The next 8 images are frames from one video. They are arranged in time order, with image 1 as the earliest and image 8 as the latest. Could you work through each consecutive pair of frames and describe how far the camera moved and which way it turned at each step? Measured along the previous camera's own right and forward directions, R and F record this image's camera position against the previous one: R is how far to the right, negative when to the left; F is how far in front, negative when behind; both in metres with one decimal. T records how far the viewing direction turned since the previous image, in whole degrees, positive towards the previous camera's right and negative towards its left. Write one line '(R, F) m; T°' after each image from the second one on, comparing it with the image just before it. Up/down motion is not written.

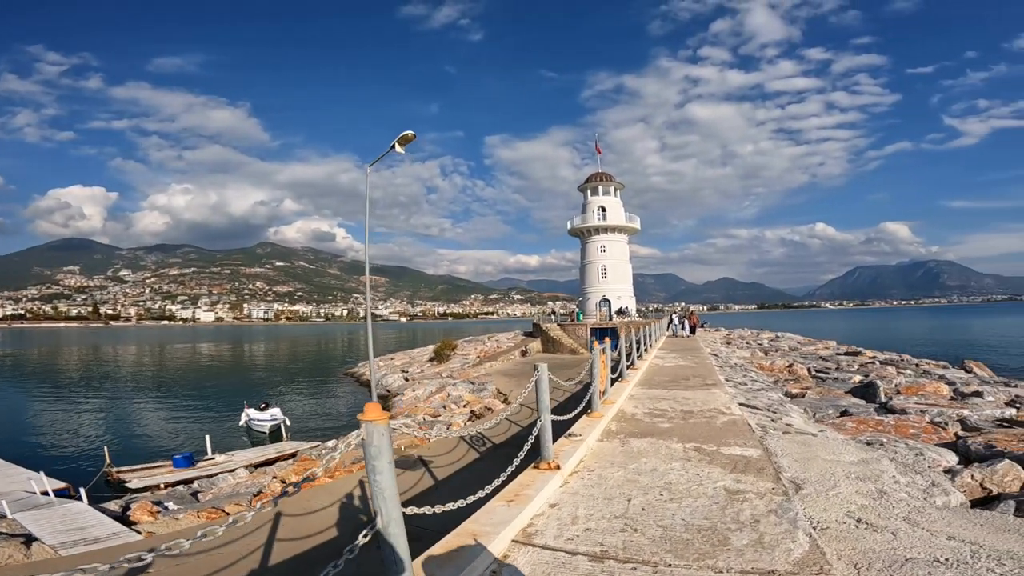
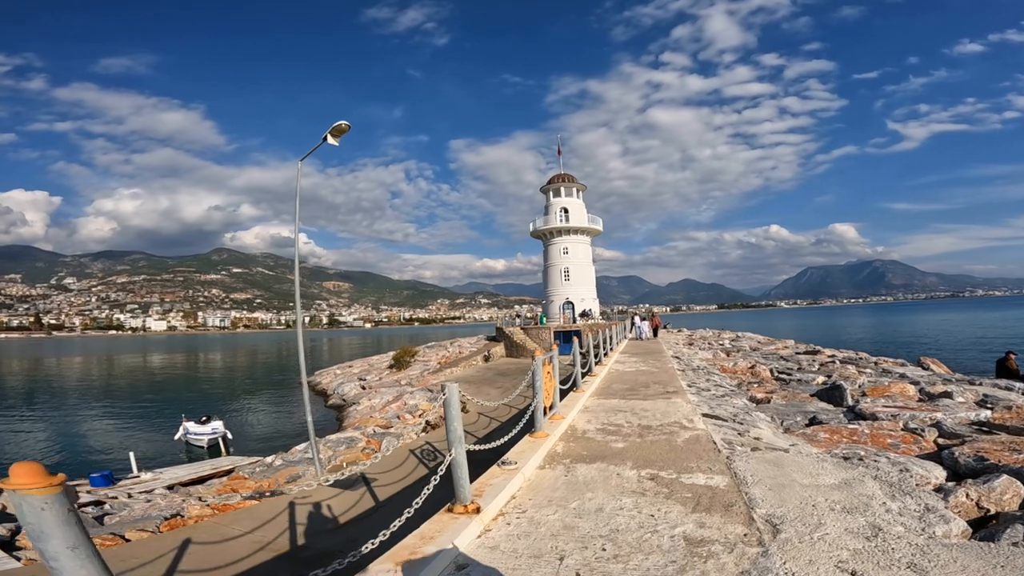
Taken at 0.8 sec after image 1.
(+0.5, +1.0) m; +4°
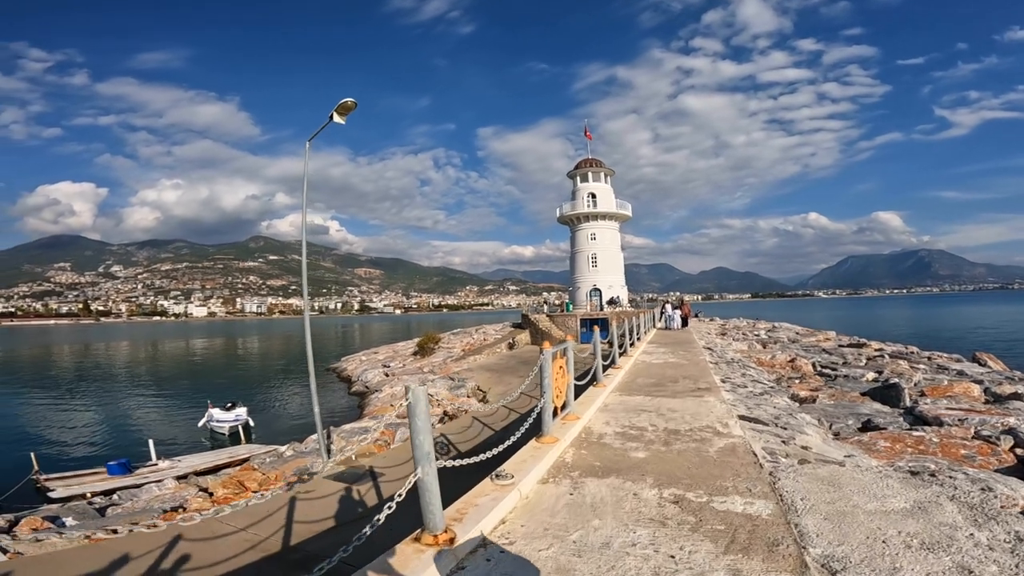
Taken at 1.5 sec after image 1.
(+0.3, +0.9) m; -3°
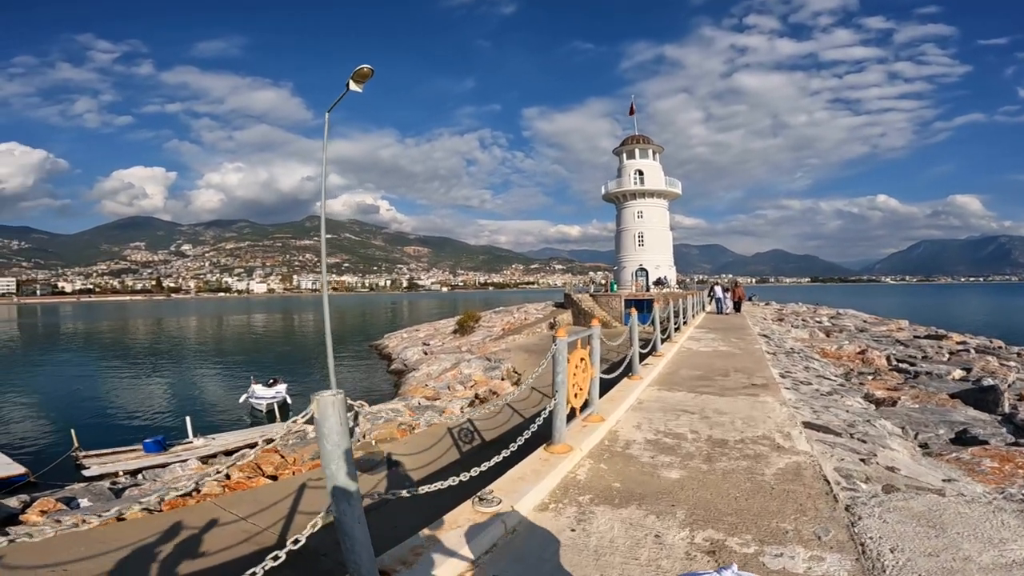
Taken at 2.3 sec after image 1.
(+0.3, +1.0) m; -5°
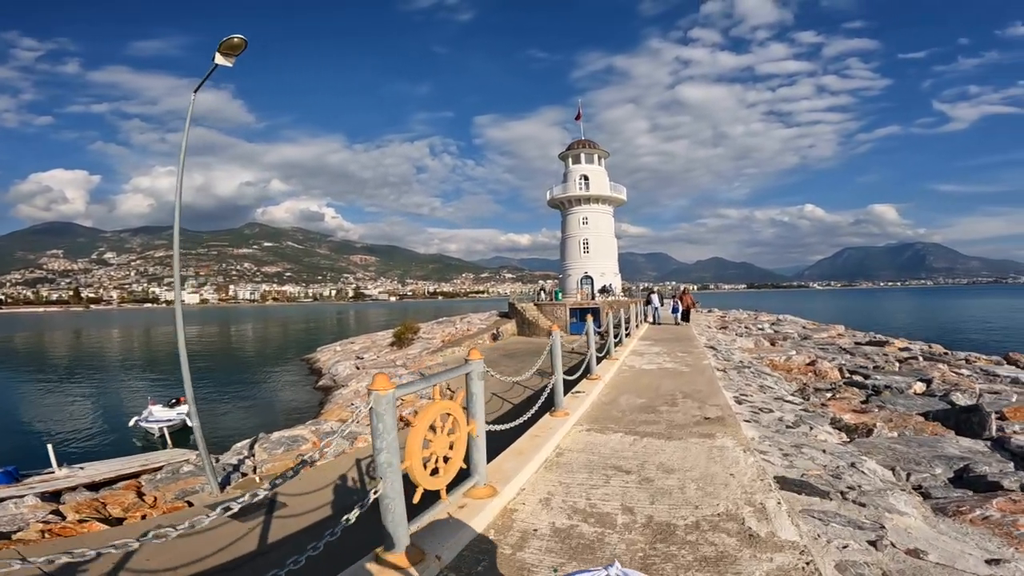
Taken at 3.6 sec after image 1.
(+0.7, +1.7) m; +5°
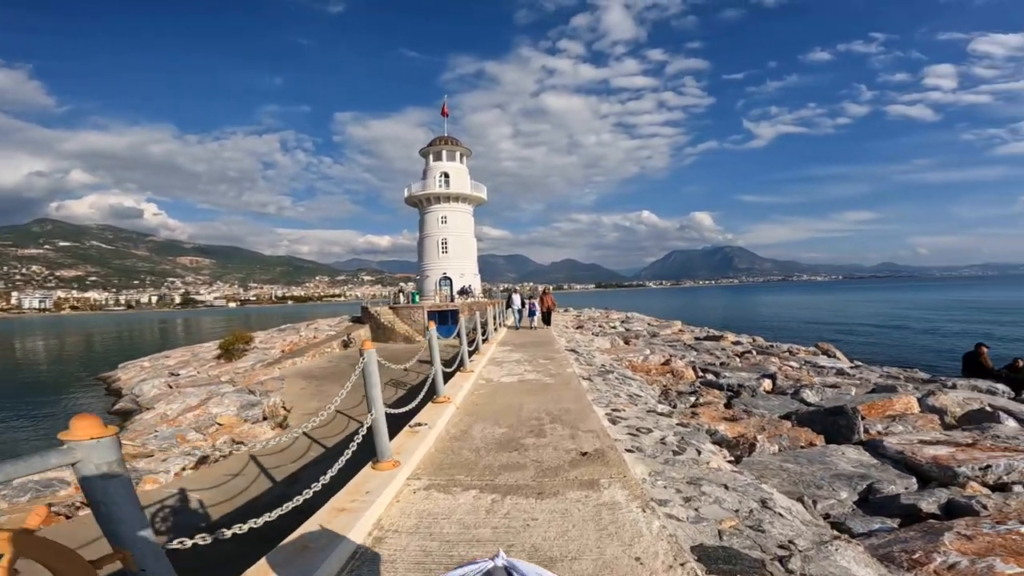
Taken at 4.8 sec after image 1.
(+0.4, +1.6) m; +15°
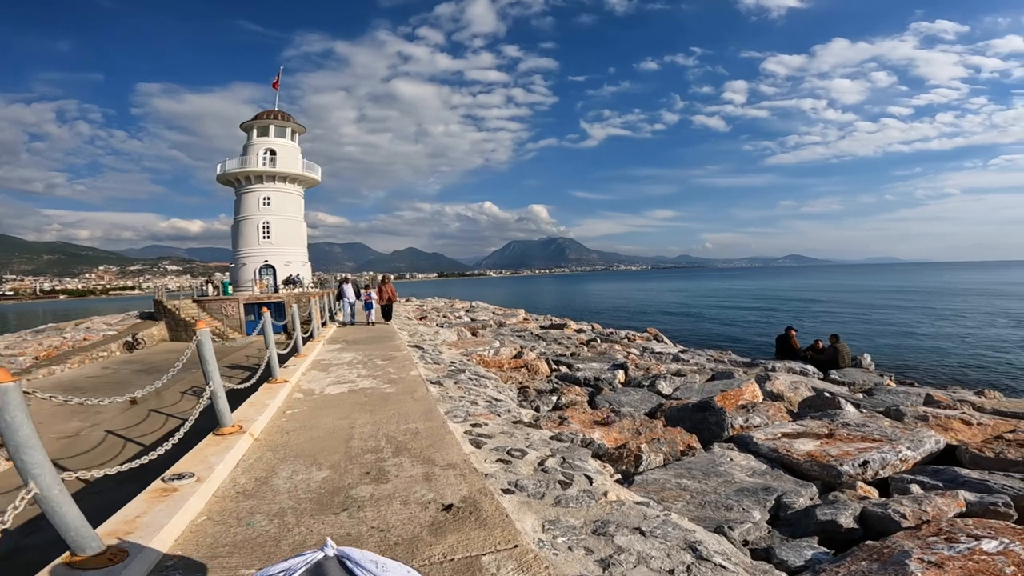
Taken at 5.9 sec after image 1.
(+0.1, +1.4) m; +18°
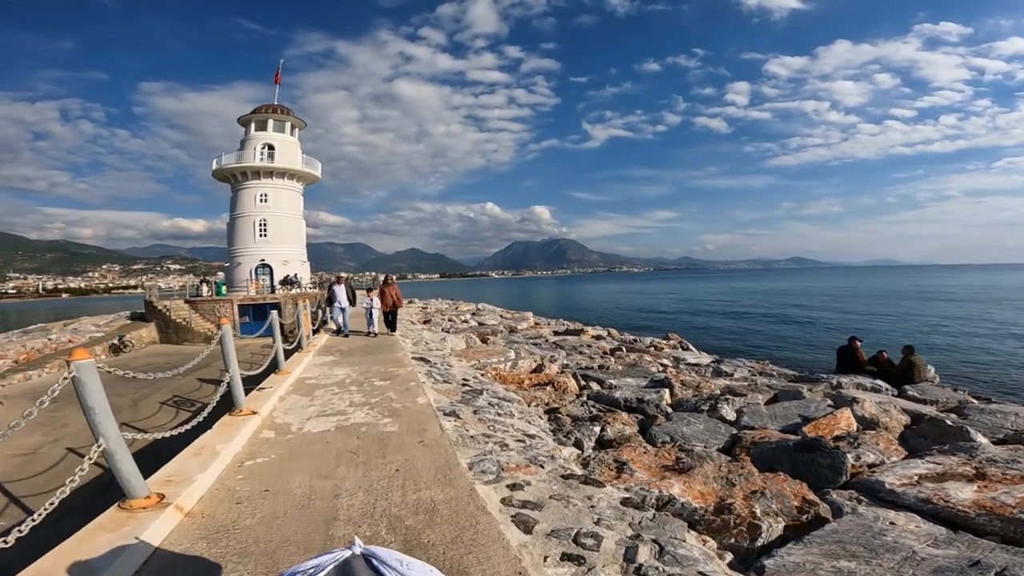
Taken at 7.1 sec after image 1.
(-0.4, +1.6) m; 0°
